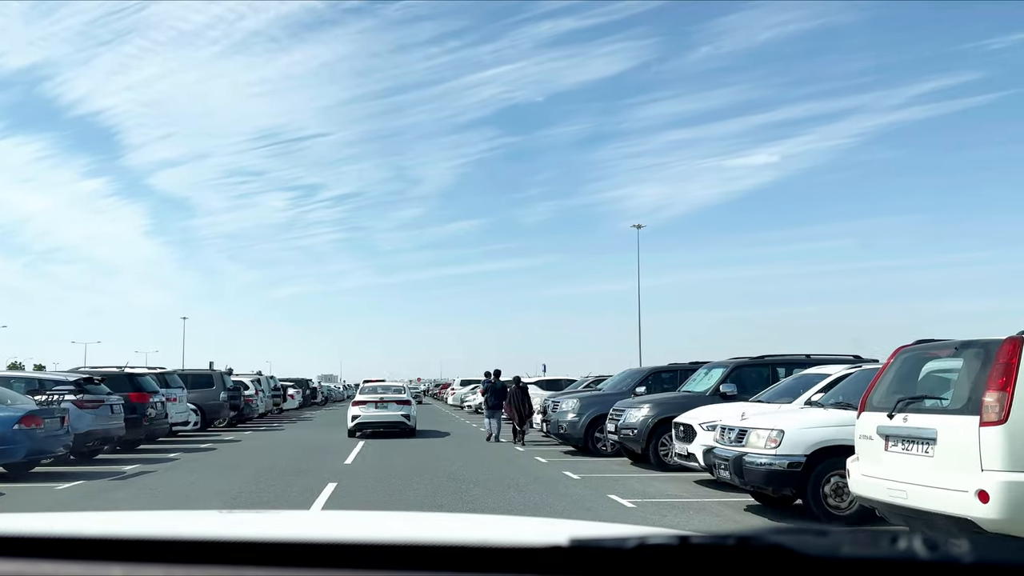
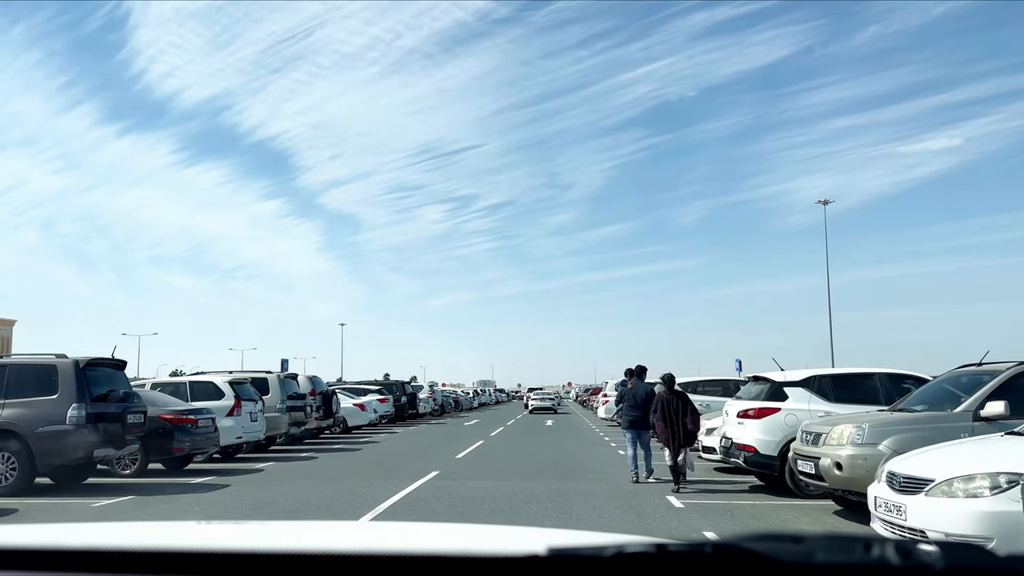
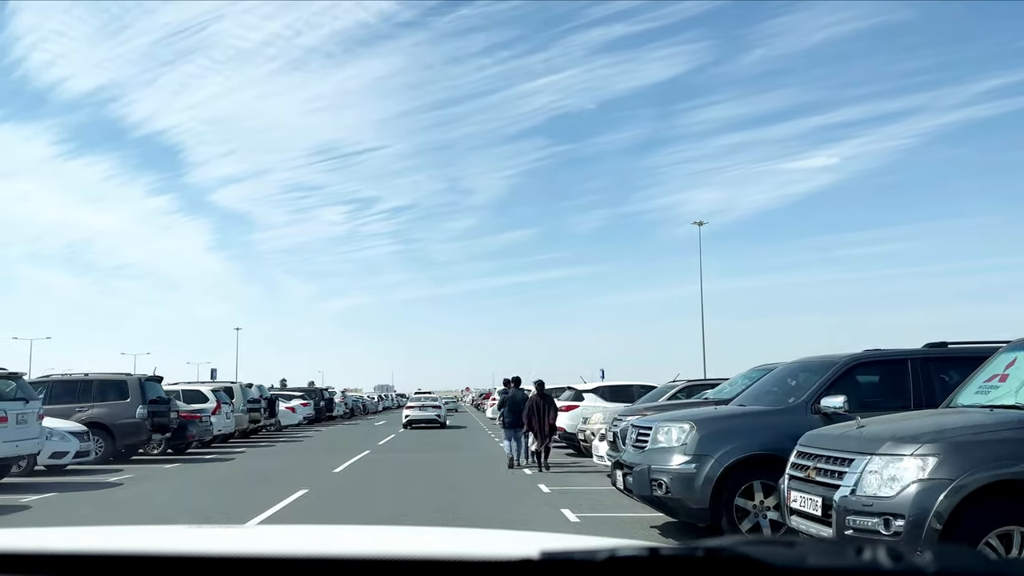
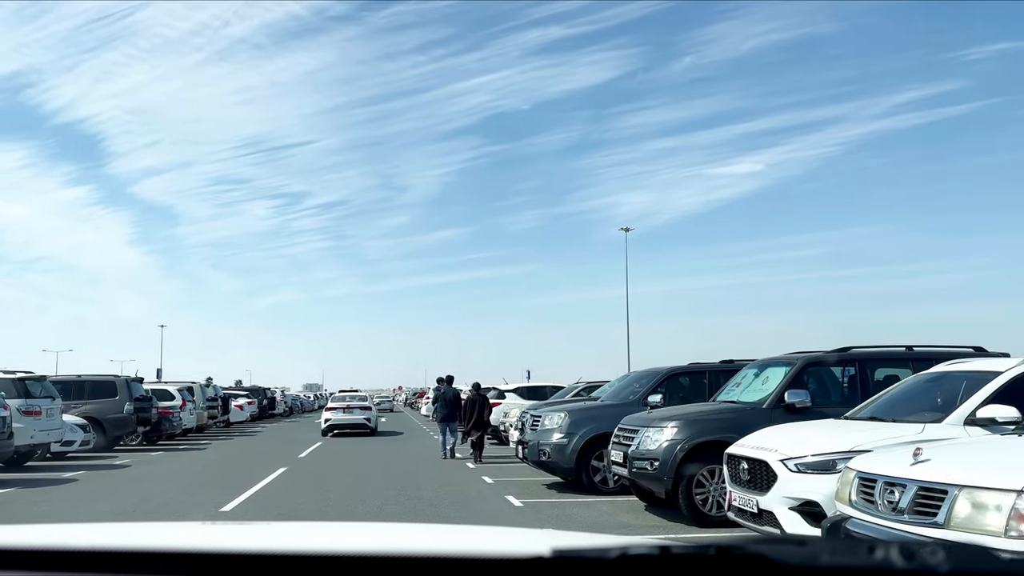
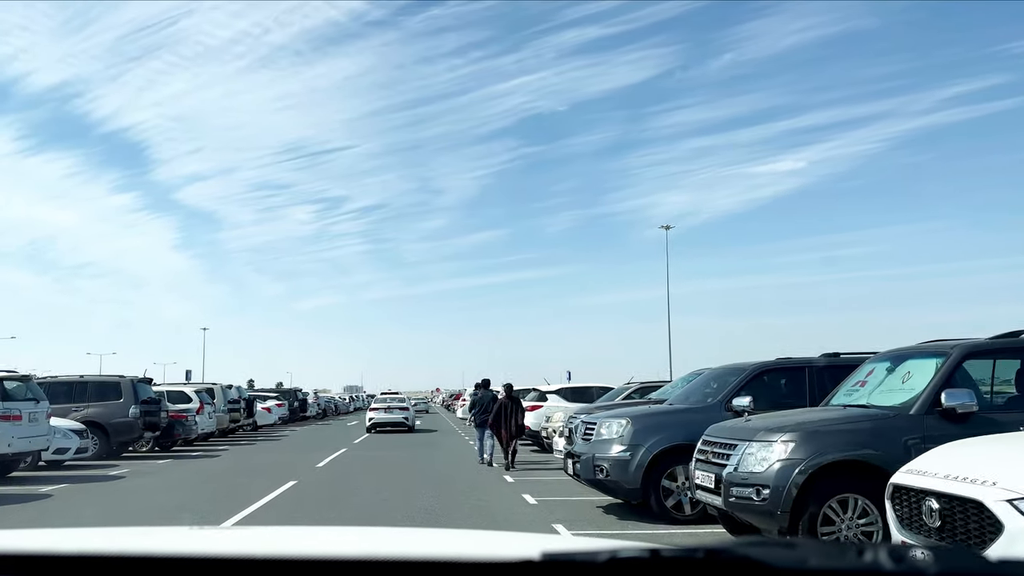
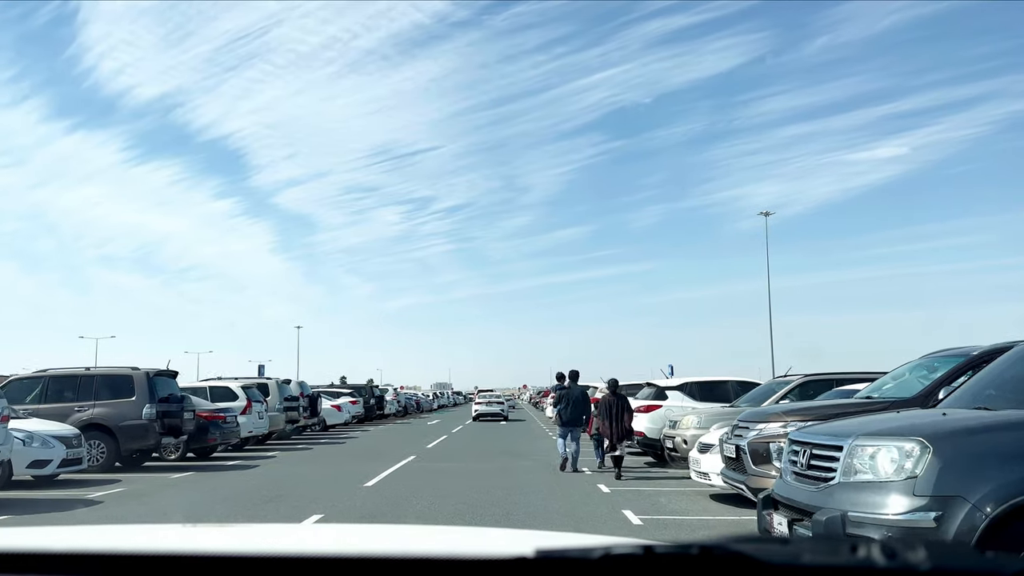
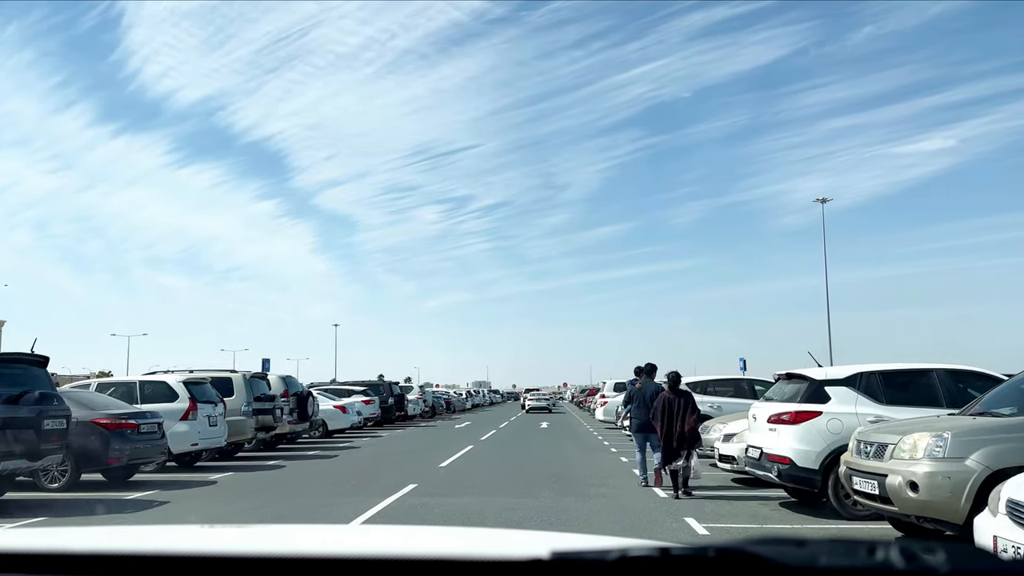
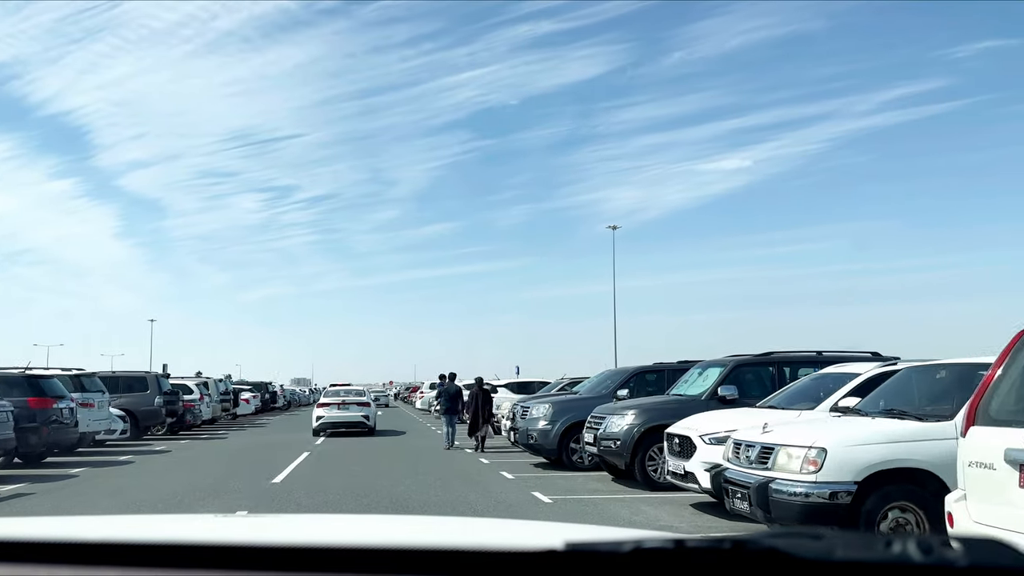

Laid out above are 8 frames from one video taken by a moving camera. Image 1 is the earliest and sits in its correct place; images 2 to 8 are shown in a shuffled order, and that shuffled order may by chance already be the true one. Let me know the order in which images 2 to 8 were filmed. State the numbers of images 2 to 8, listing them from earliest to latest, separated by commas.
8, 4, 5, 3, 6, 2, 7
